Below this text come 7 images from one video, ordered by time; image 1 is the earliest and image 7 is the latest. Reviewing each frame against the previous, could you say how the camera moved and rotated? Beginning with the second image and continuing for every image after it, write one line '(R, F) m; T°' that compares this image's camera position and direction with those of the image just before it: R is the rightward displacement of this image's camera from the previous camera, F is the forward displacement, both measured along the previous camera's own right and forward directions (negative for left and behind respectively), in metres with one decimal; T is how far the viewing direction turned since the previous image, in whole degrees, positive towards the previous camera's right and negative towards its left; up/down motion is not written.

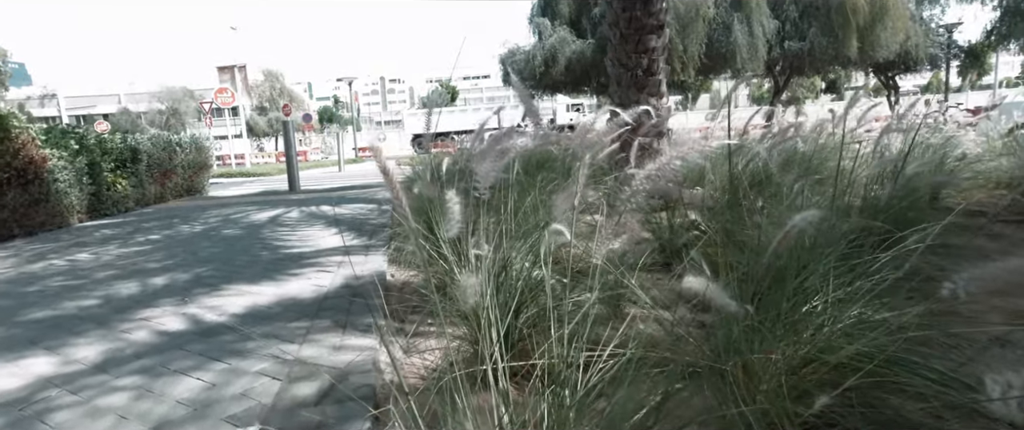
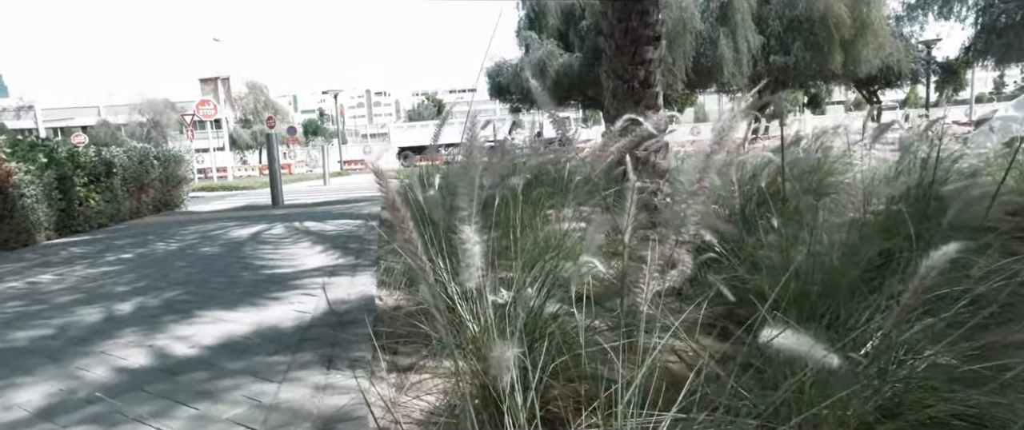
(-0.1, +0.3) m; +1°
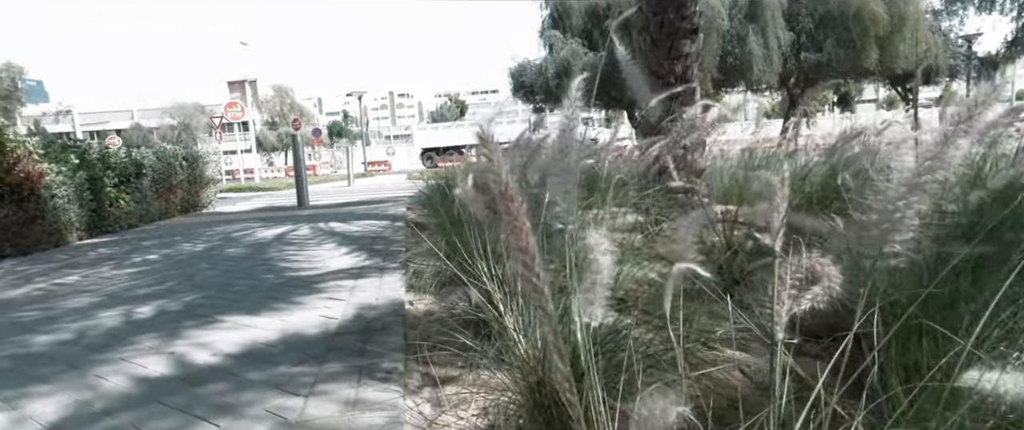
(-0.1, +0.2) m; -2°
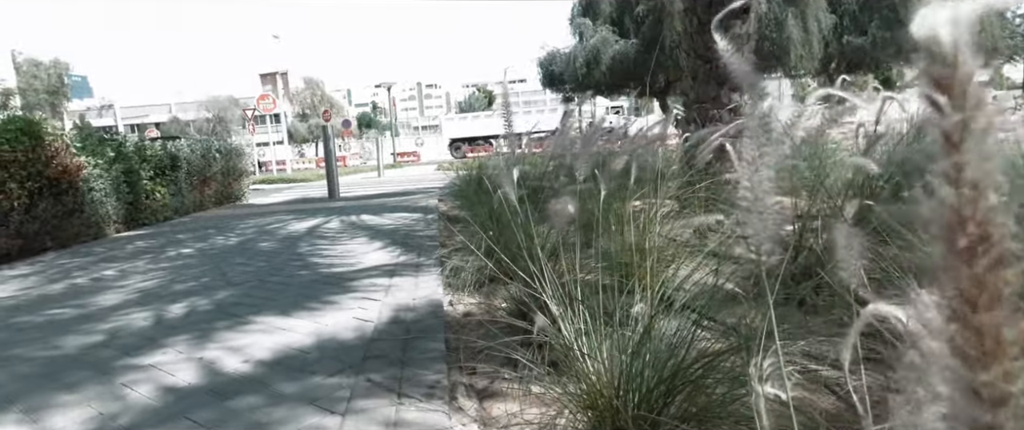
(-0.1, +0.3) m; -2°
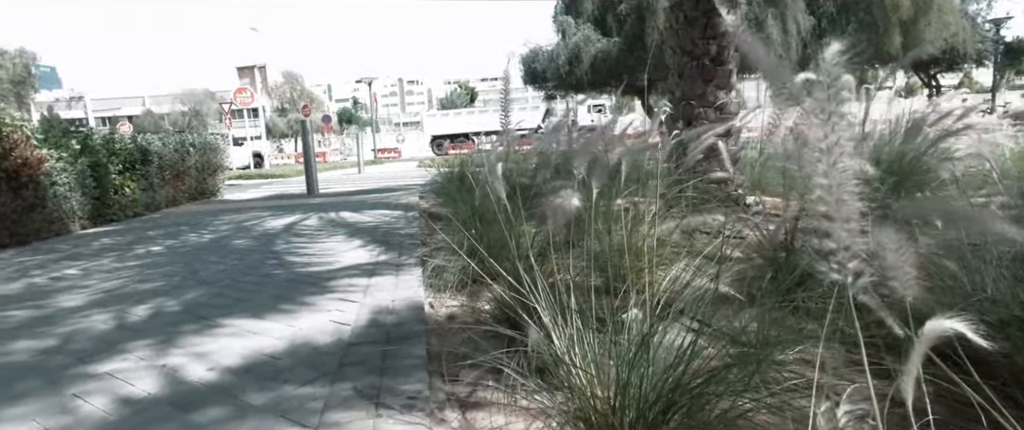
(0.0, +0.1) m; +2°
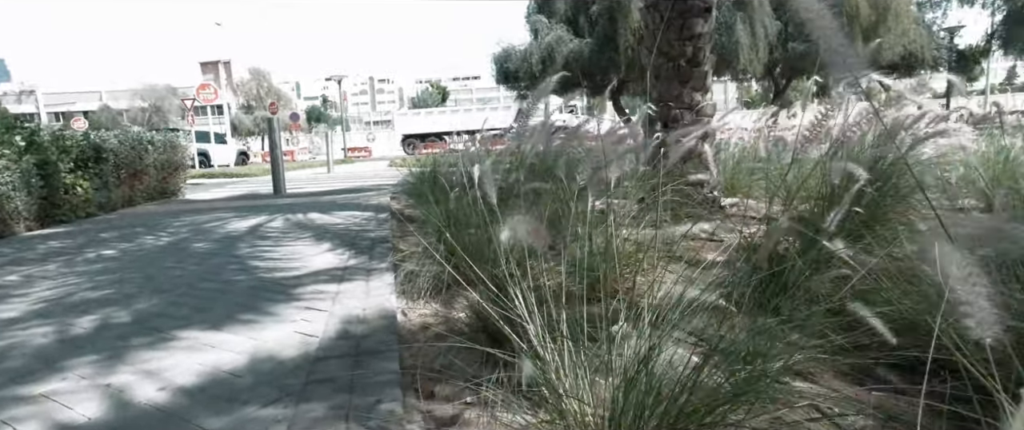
(0.0, +0.2) m; +2°
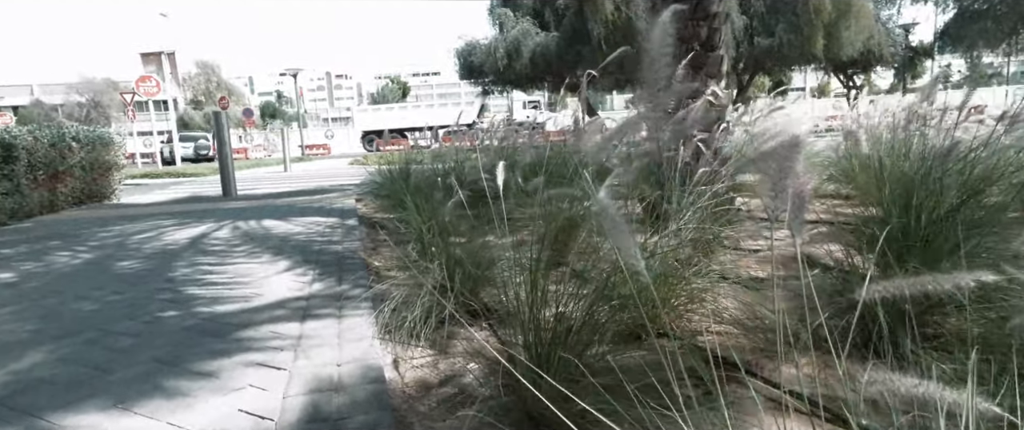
(-0.3, +1.0) m; +3°
